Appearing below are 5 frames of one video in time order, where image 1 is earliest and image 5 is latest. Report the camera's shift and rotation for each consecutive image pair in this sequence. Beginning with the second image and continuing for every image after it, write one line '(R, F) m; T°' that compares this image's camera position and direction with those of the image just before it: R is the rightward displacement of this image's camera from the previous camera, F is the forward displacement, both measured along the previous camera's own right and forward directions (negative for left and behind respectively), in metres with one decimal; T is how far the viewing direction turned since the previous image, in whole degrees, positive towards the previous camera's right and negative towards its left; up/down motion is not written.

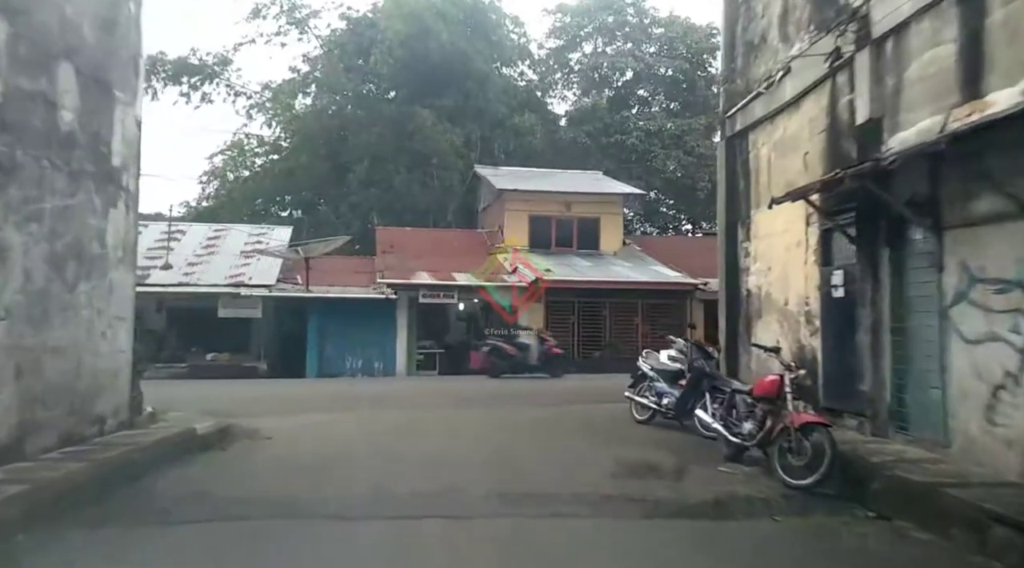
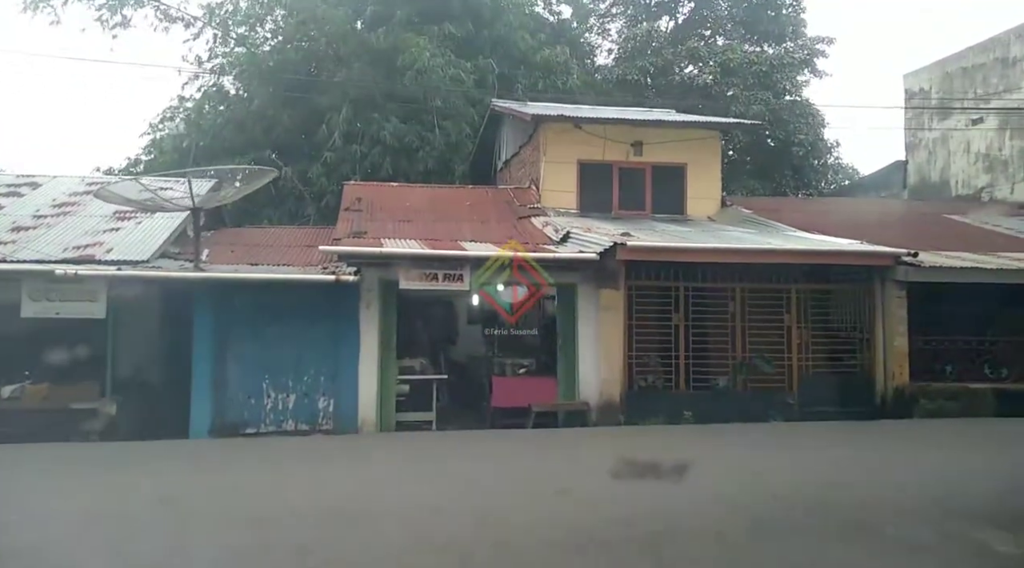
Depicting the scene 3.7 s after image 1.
(-0.6, +8.5) m; -1°
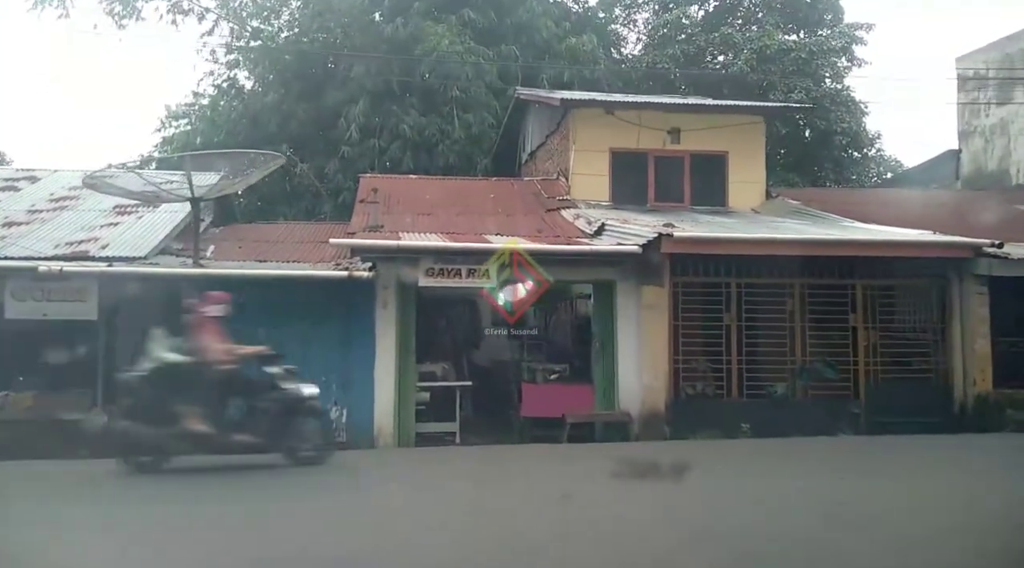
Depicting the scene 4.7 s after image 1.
(-0.1, +1.1) m; -1°
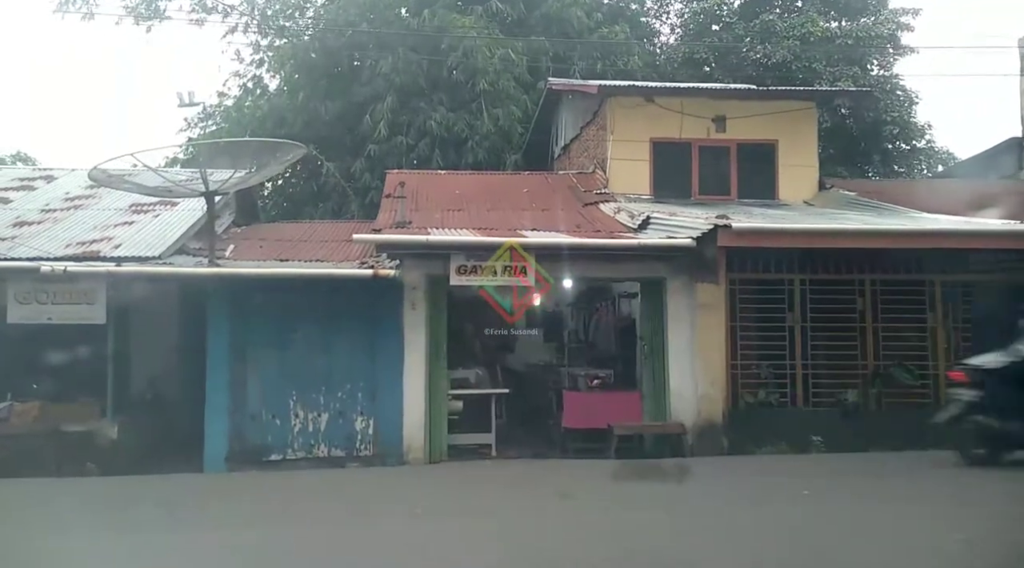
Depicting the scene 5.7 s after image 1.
(-0.1, +0.8) m; -2°
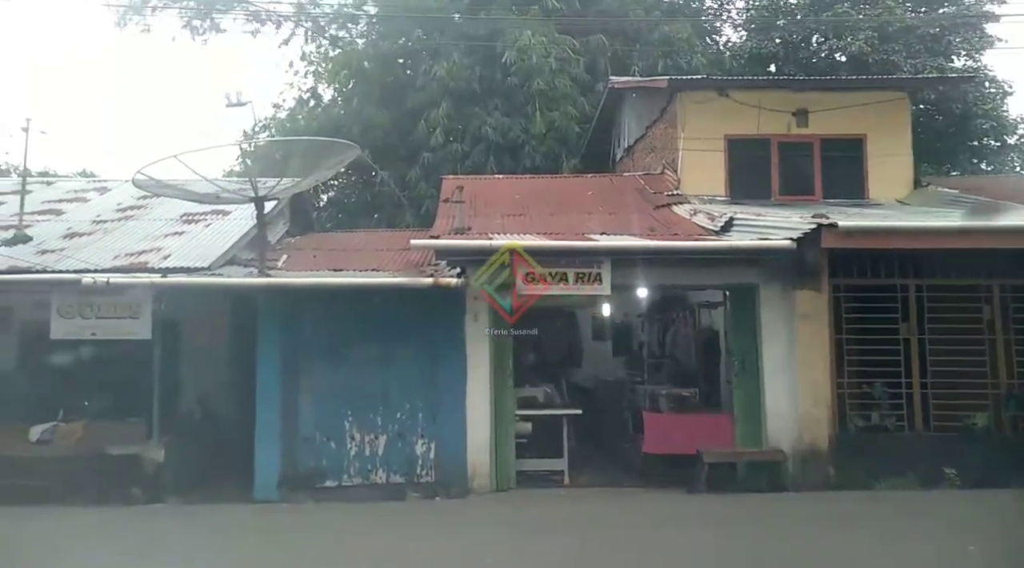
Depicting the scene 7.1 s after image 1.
(-0.2, +0.8) m; -4°
